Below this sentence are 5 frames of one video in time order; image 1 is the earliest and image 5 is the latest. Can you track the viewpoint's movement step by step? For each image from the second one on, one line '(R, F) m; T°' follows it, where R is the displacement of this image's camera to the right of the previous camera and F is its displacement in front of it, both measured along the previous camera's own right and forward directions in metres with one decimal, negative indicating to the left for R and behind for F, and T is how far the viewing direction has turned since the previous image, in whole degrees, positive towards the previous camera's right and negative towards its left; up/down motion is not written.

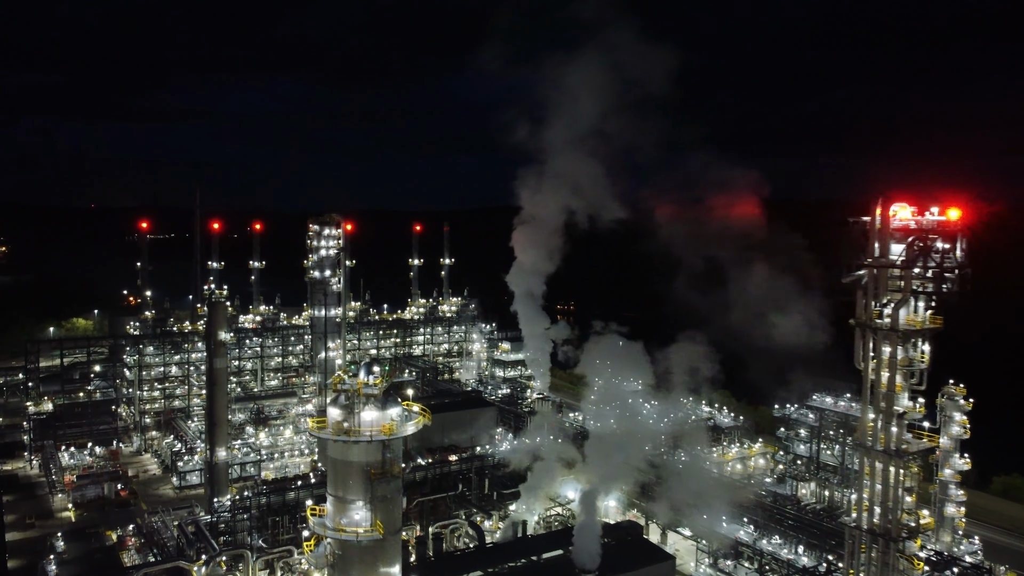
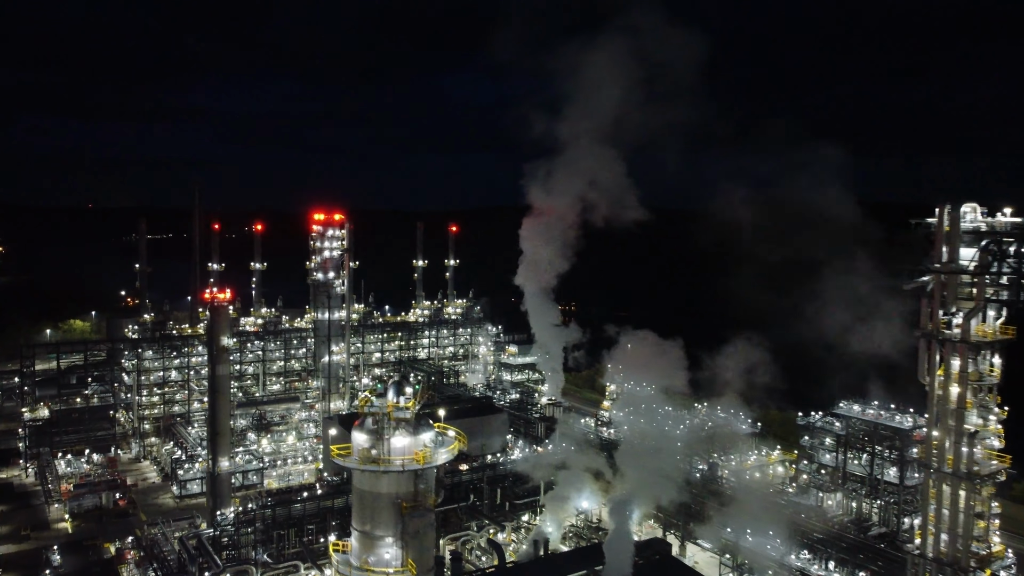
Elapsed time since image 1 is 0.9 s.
(-0.5, +0.8) m; 0°
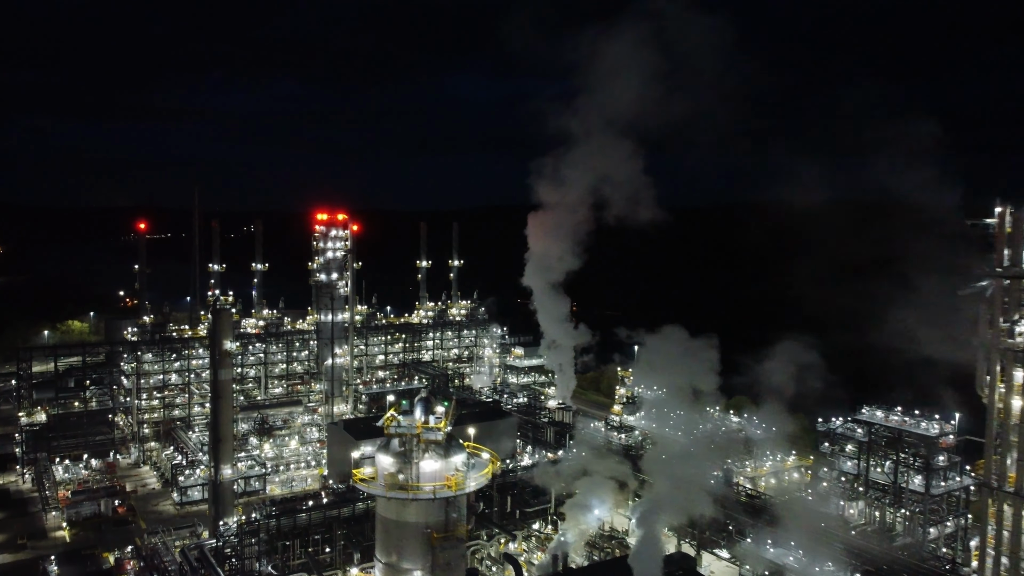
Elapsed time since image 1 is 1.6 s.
(-0.4, +0.6) m; 0°
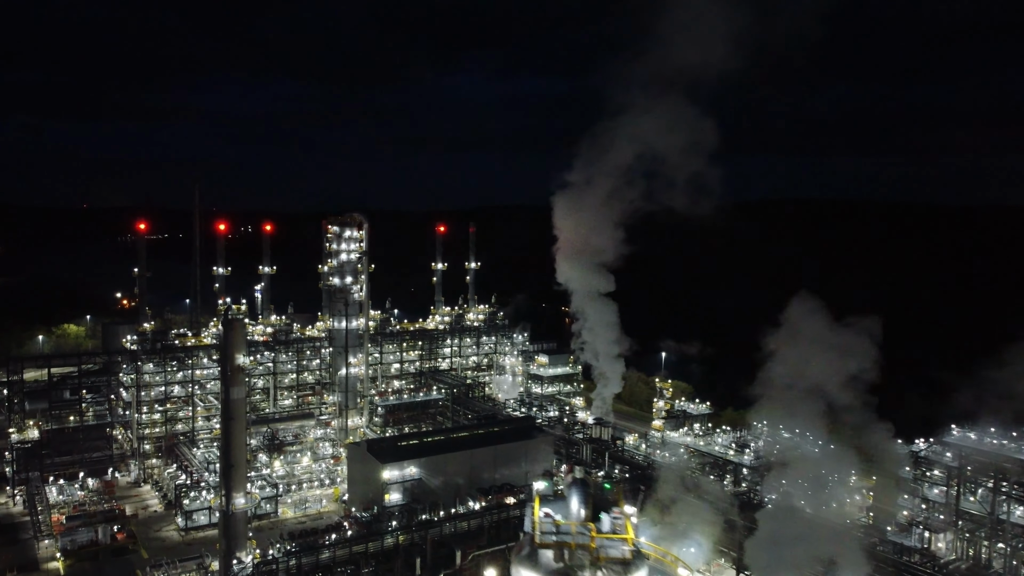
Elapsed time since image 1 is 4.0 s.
(-1.3, +2.0) m; 0°
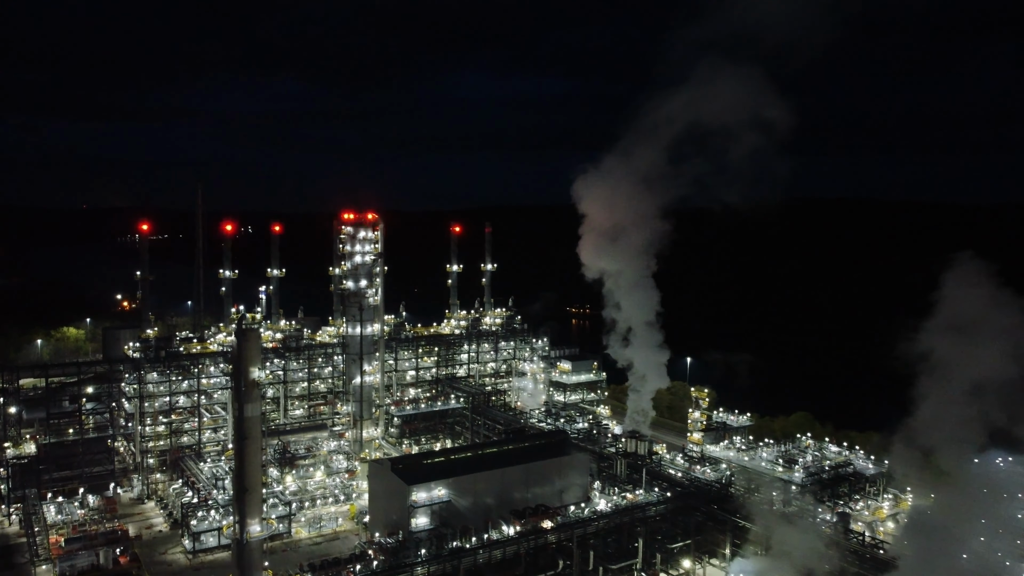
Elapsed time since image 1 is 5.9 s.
(-1.0, +1.5) m; 0°
